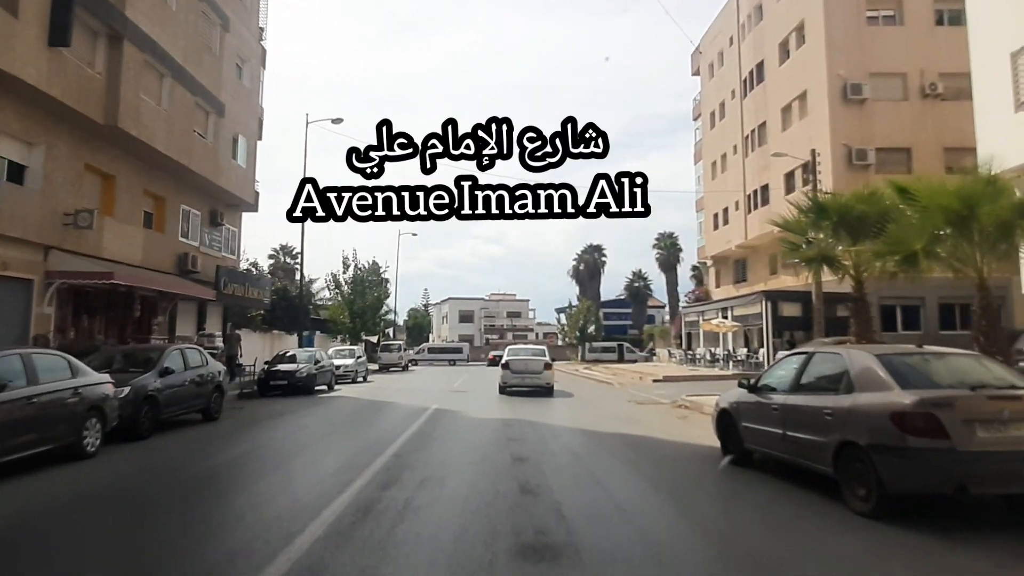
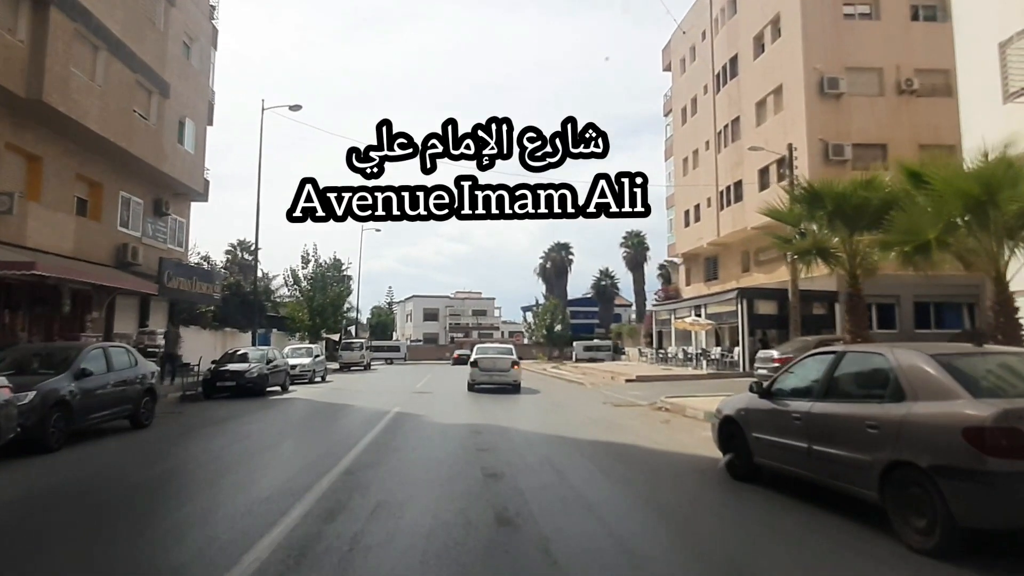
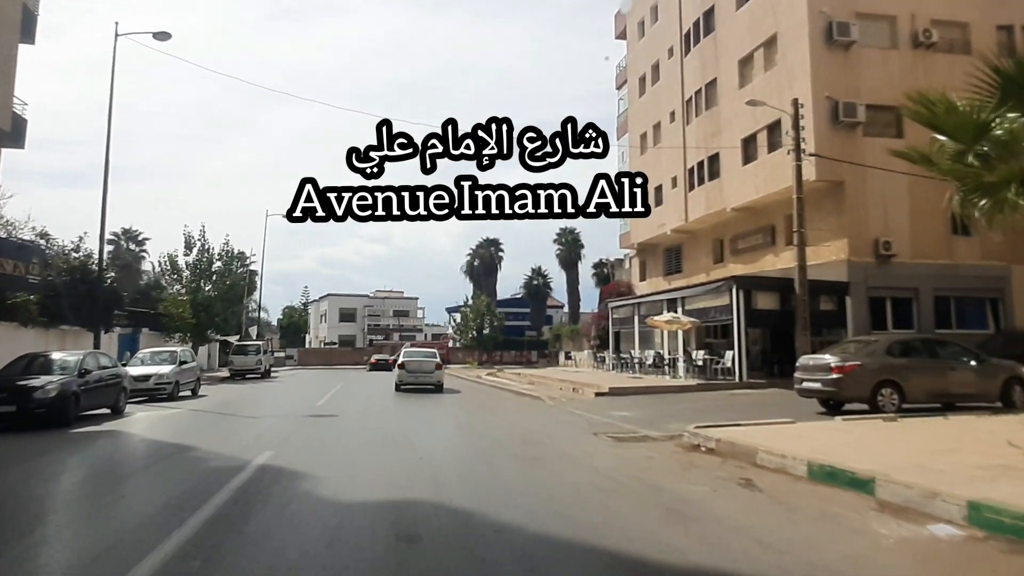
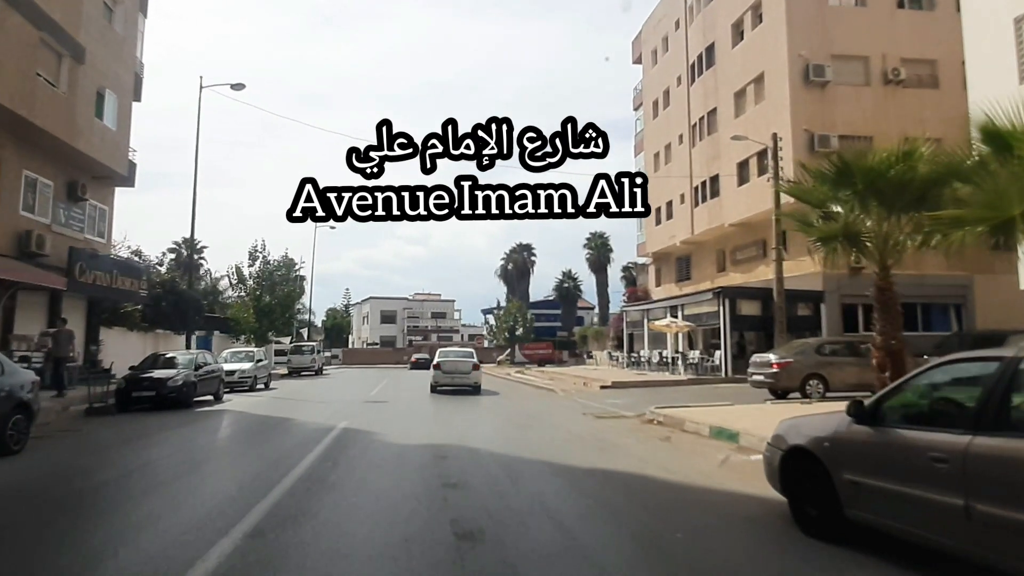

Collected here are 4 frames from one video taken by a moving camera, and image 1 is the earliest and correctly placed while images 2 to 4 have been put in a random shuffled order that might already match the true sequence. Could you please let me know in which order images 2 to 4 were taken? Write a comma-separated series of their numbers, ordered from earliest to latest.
2, 4, 3
